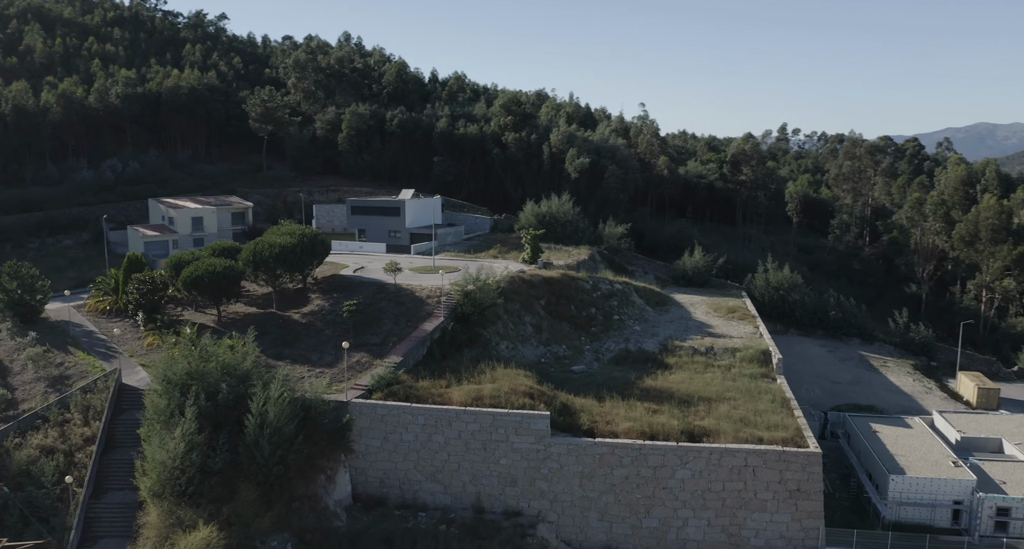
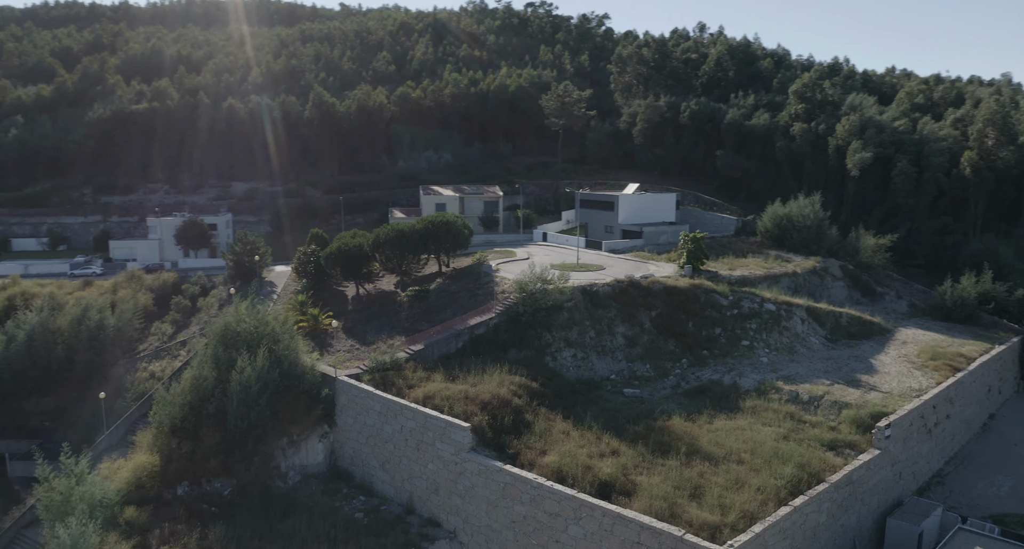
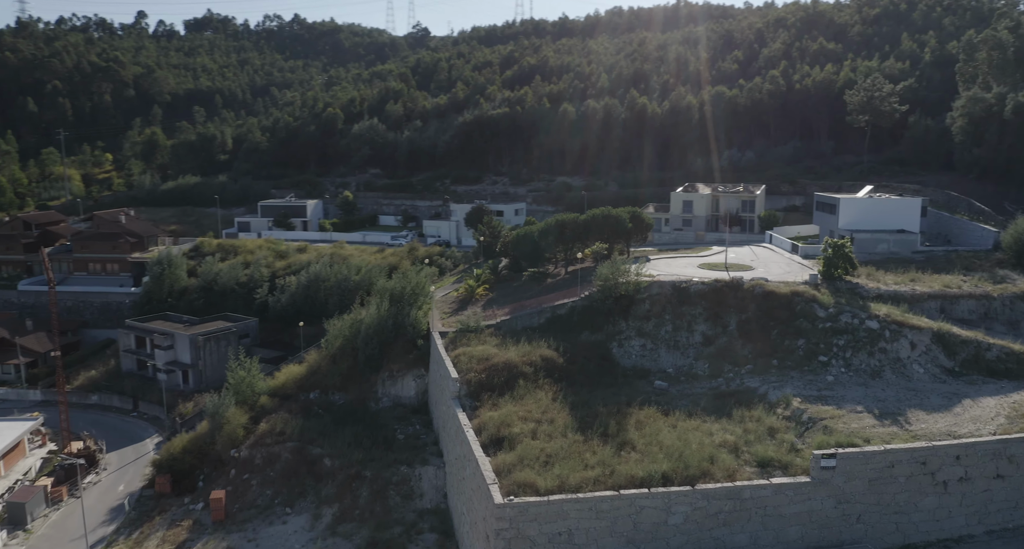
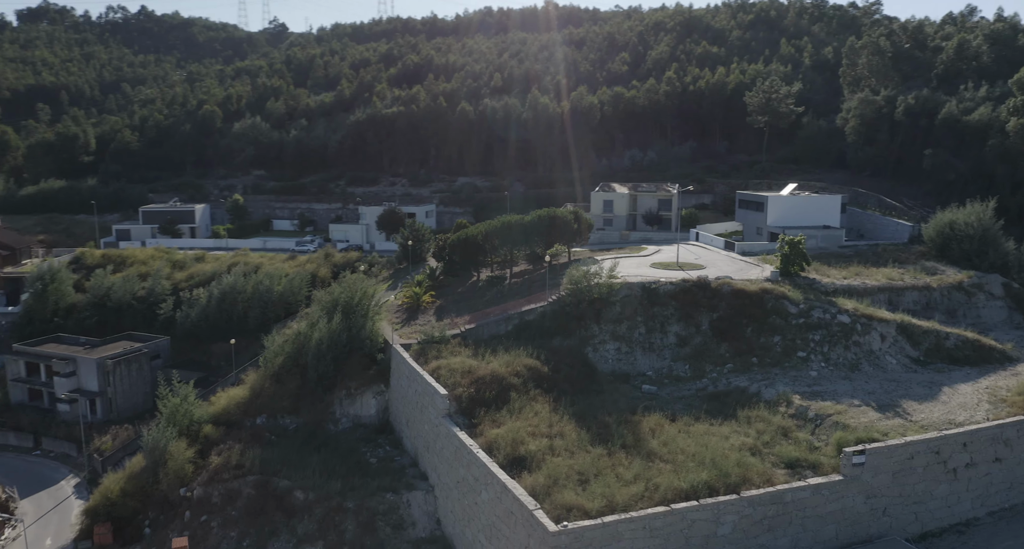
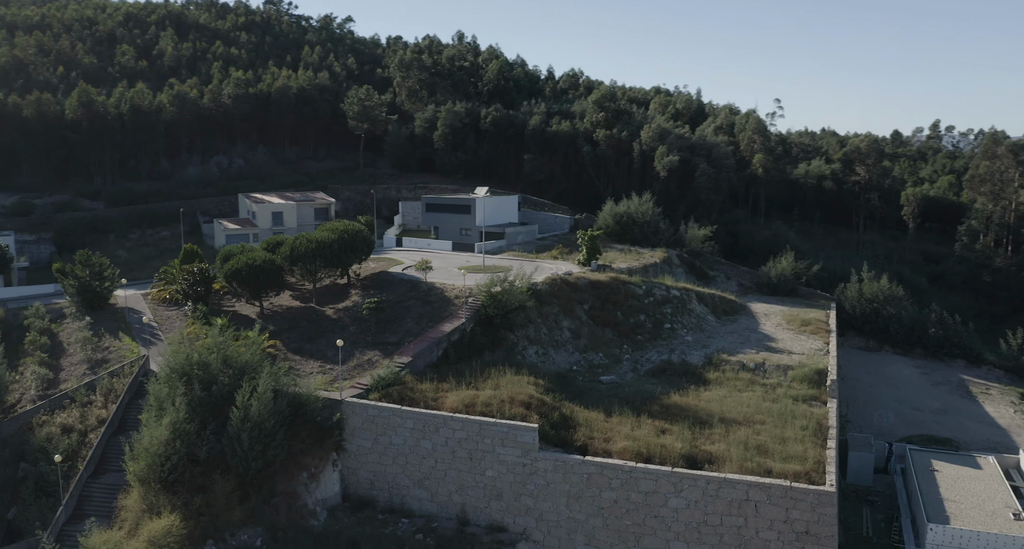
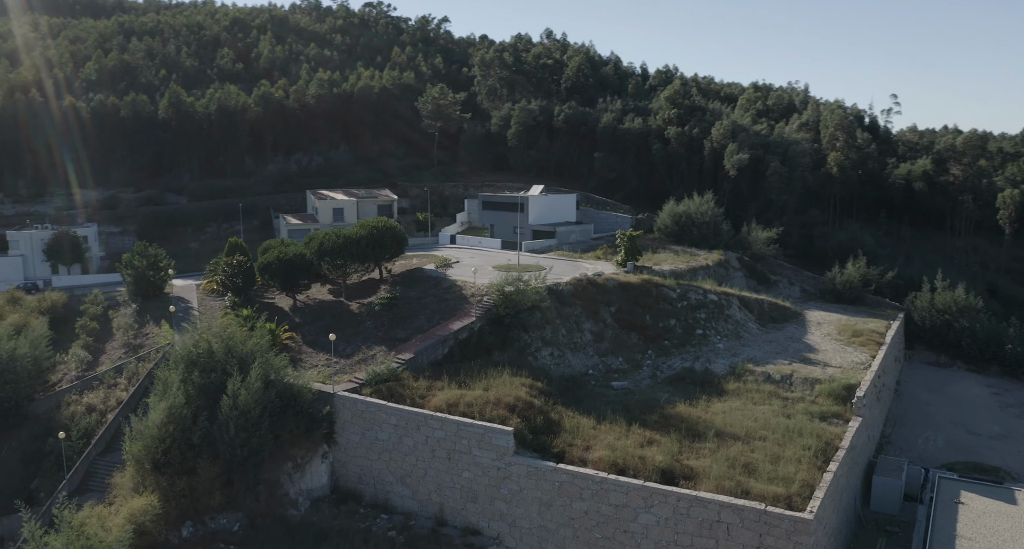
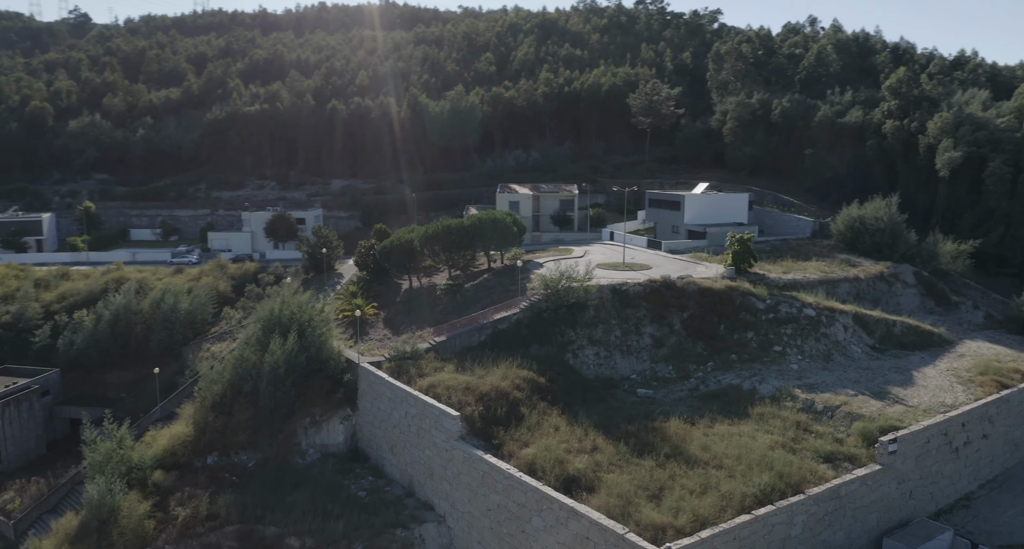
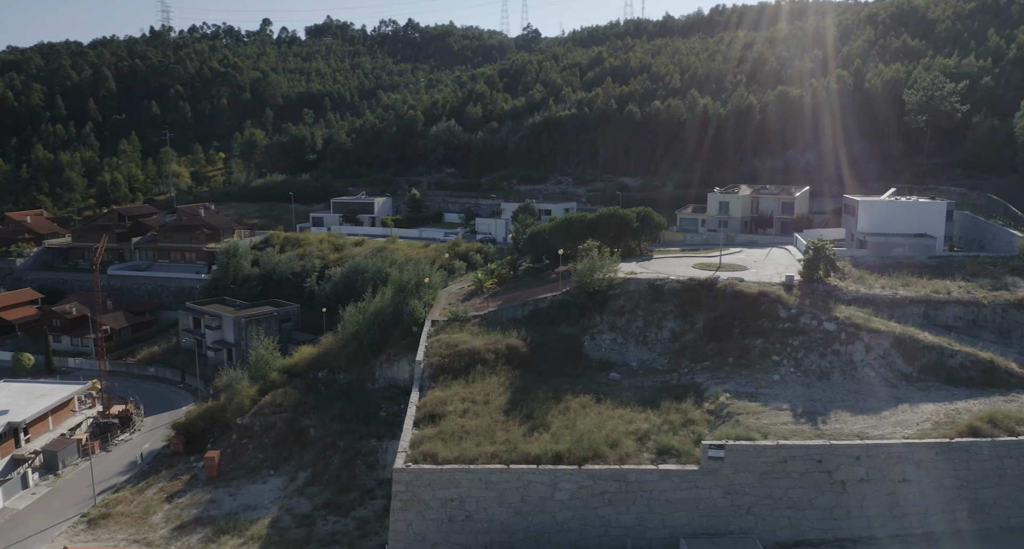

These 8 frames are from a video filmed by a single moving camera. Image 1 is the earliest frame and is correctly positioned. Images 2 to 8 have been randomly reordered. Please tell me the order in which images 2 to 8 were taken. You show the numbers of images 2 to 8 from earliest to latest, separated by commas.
5, 6, 2, 7, 4, 3, 8
